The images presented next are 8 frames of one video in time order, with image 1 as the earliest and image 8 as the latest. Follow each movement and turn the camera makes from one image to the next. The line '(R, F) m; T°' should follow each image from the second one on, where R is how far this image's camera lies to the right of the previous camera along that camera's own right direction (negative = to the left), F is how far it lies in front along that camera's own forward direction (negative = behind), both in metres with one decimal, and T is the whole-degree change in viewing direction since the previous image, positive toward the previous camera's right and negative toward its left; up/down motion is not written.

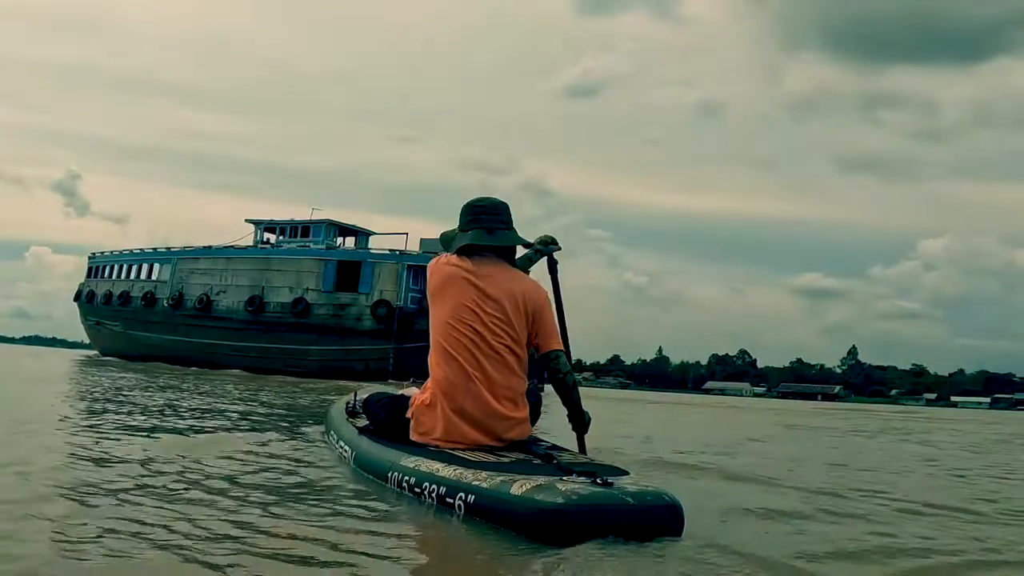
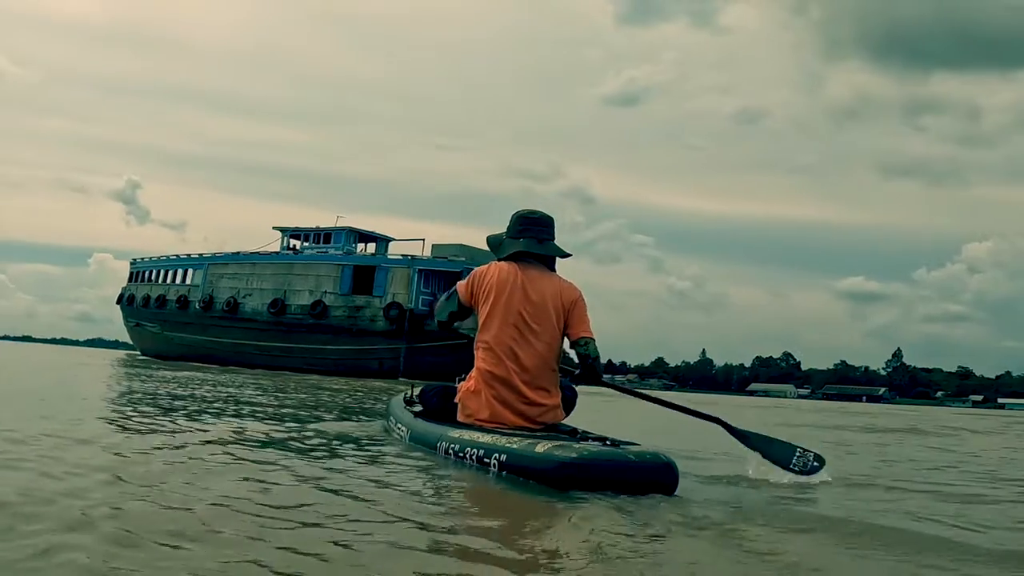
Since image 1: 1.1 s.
(-0.3, -0.2) m; -1°
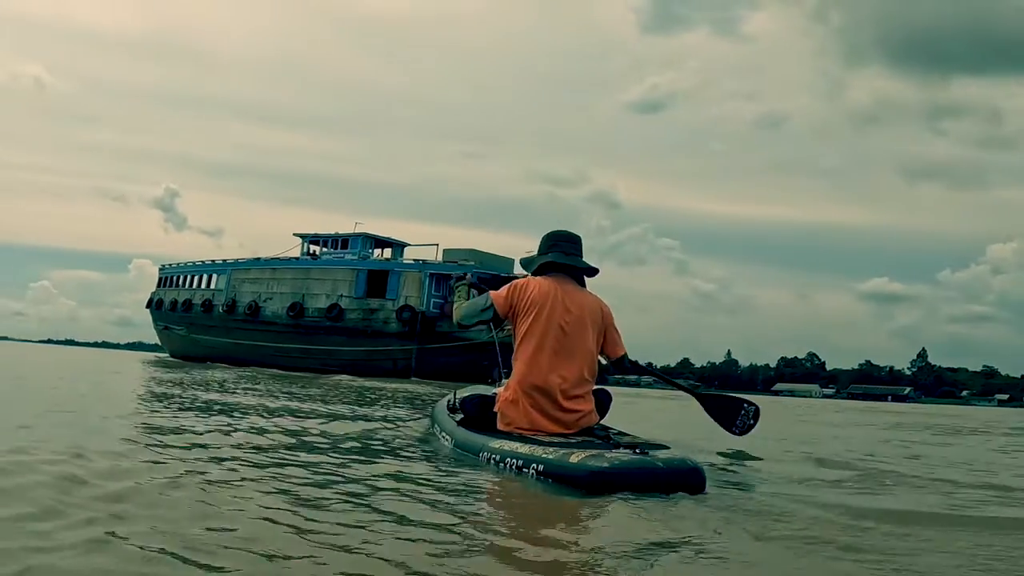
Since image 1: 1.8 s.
(-0.2, -0.1) m; -1°
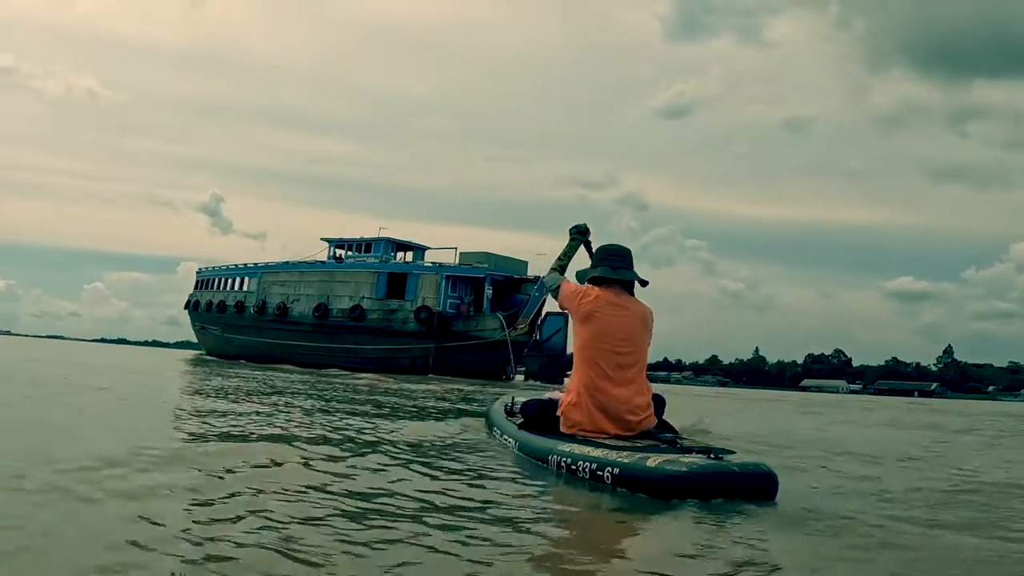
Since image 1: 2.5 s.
(-0.2, -0.2) m; -1°
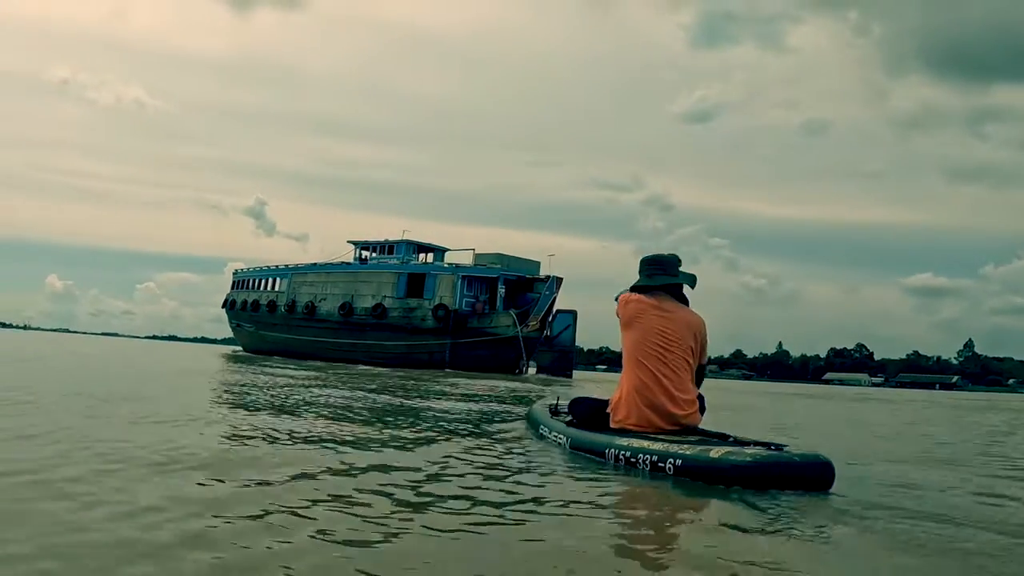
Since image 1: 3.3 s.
(-0.2, -0.3) m; -1°
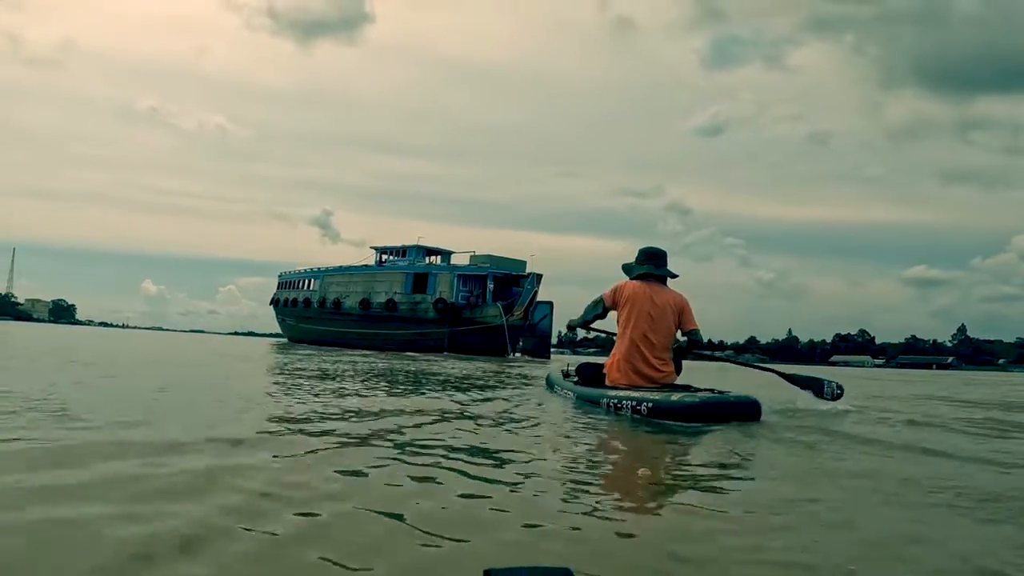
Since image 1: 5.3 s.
(-0.3, -1.0) m; -1°
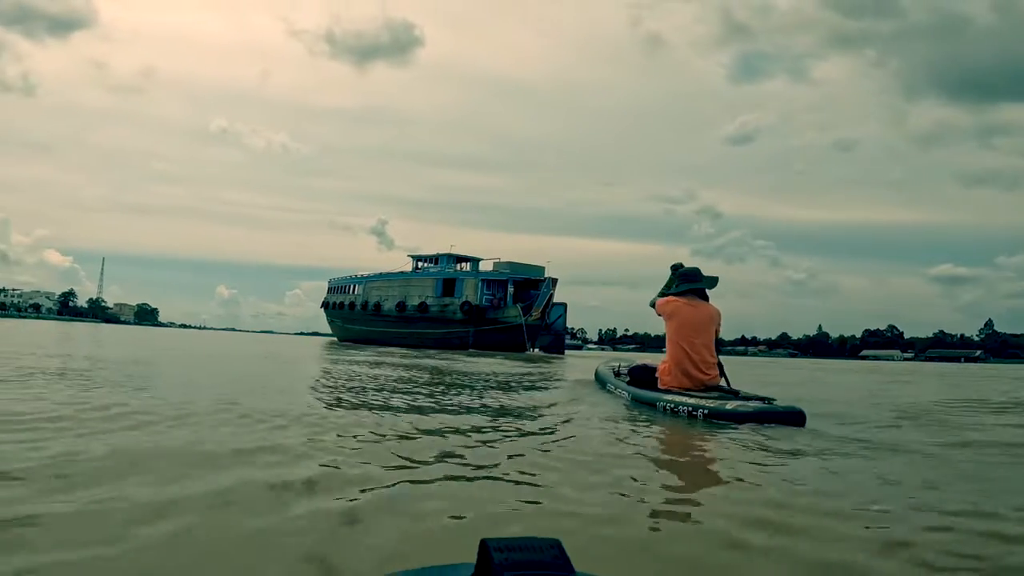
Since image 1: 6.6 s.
(-0.2, -0.7) m; -3°
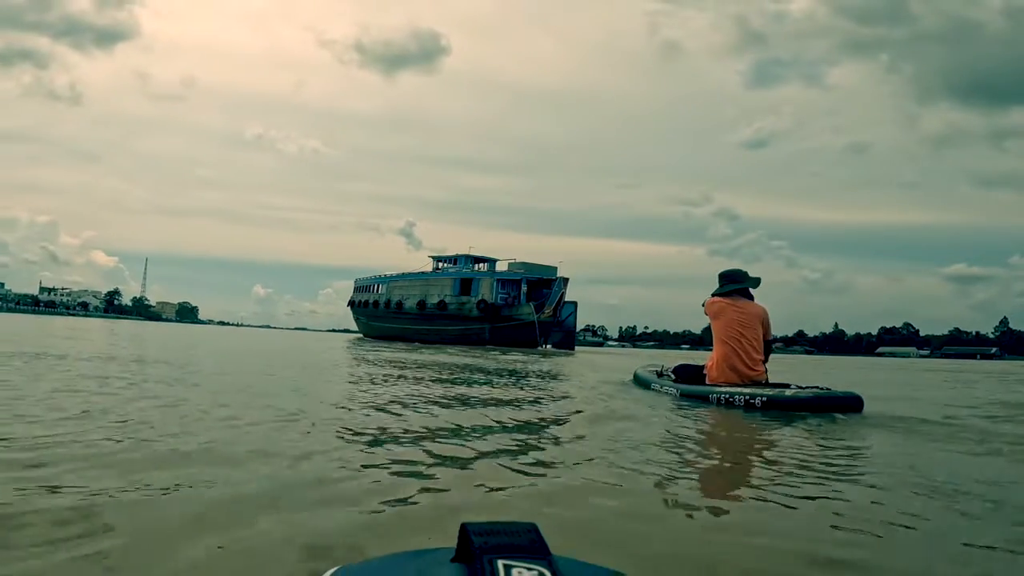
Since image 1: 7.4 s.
(-0.1, -0.4) m; -2°
